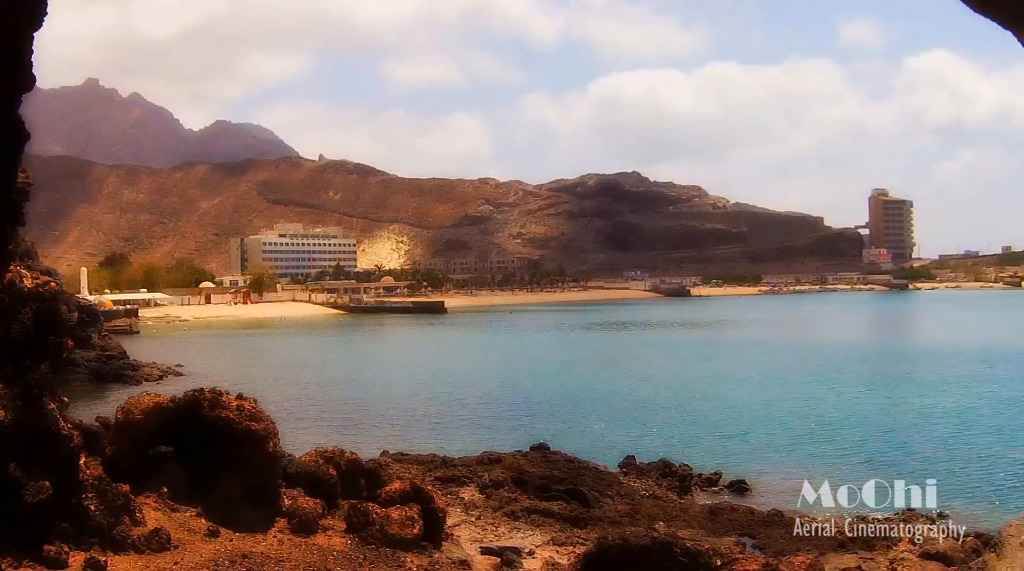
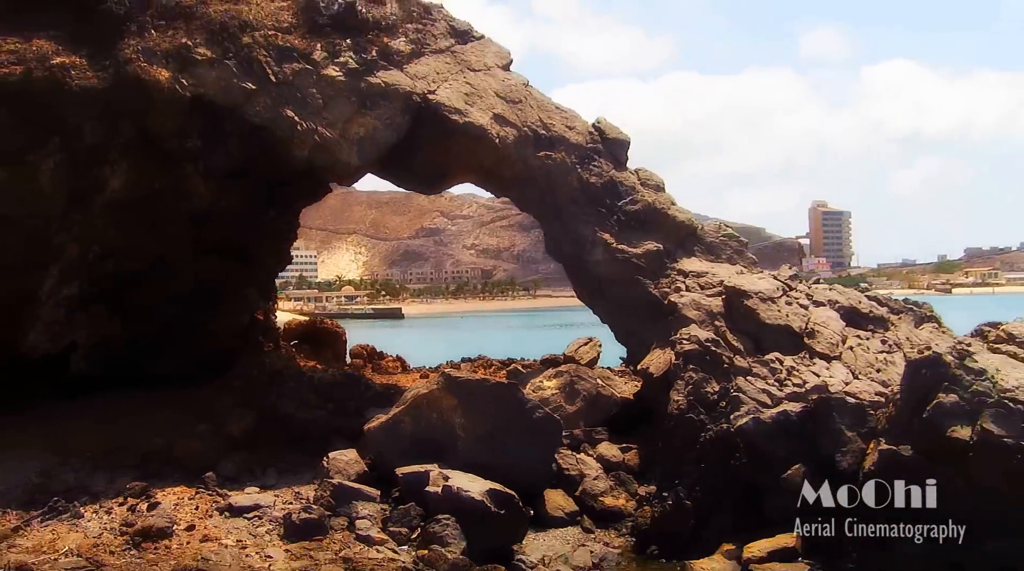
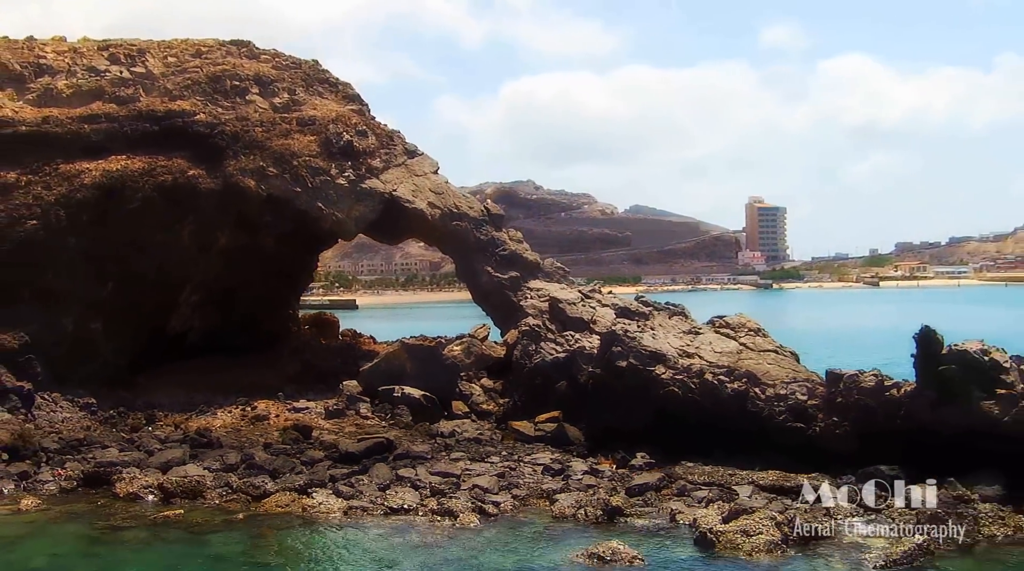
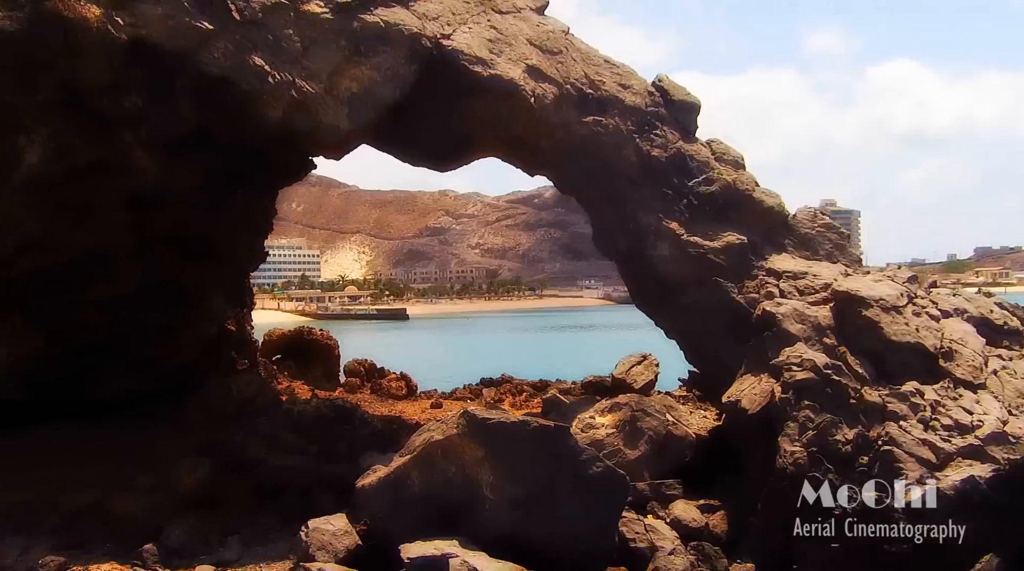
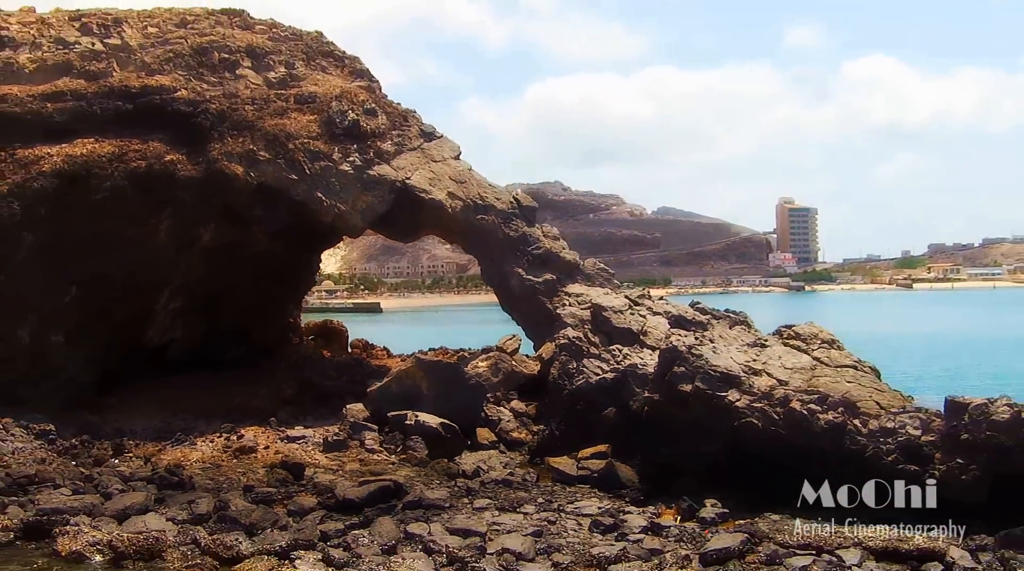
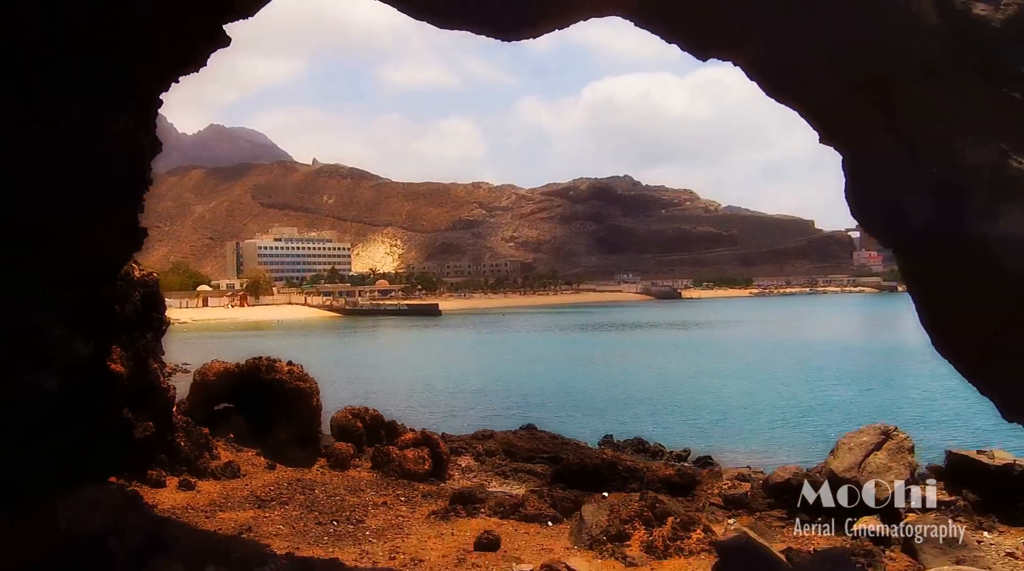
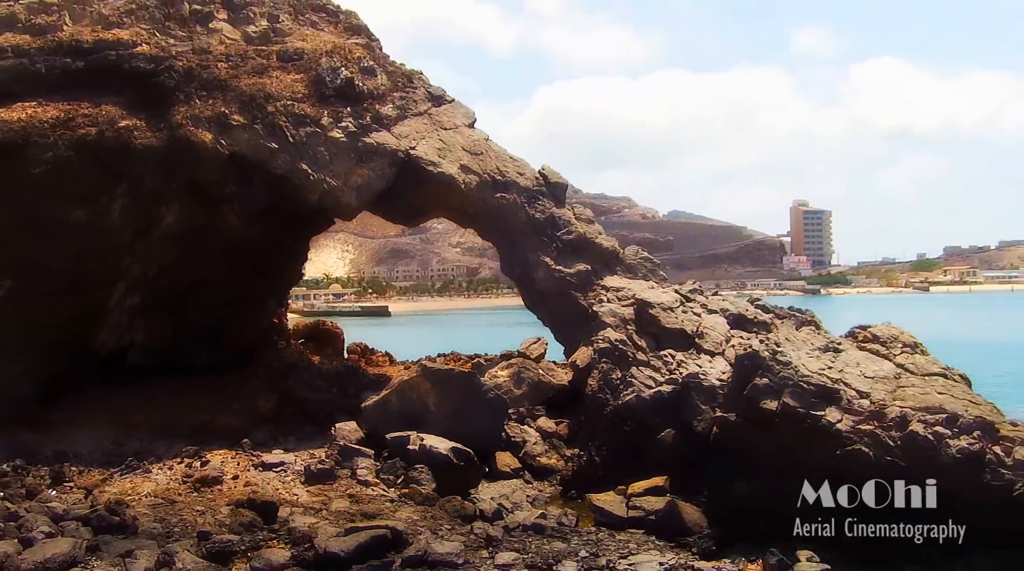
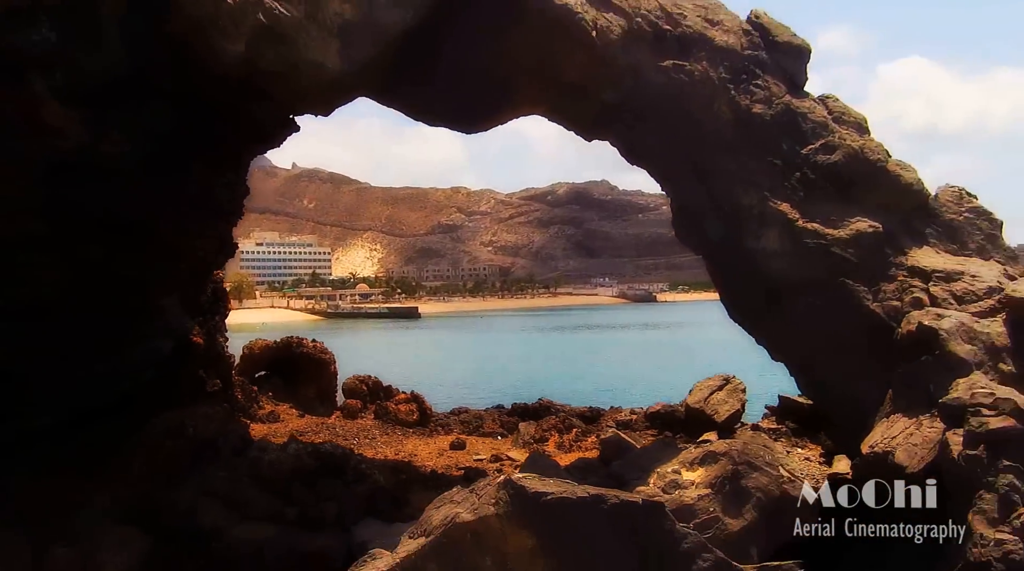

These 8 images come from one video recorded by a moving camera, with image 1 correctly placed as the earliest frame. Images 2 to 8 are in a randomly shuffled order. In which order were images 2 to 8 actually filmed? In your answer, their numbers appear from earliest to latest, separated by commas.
6, 8, 4, 2, 7, 5, 3
